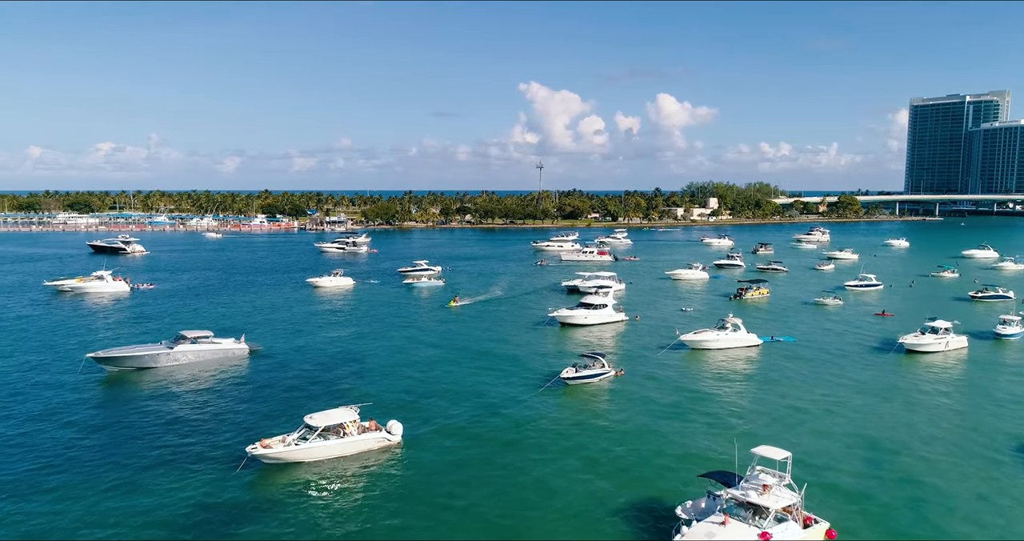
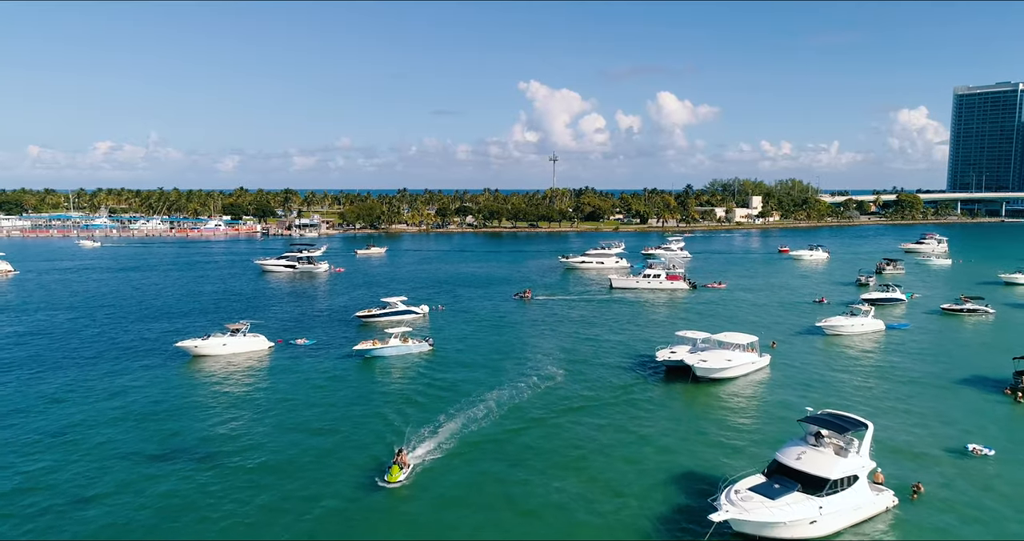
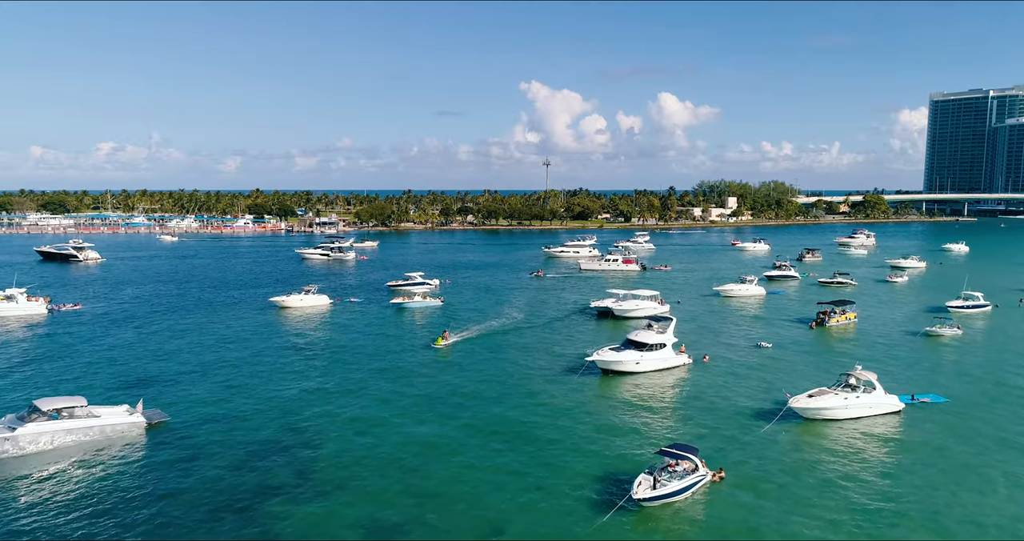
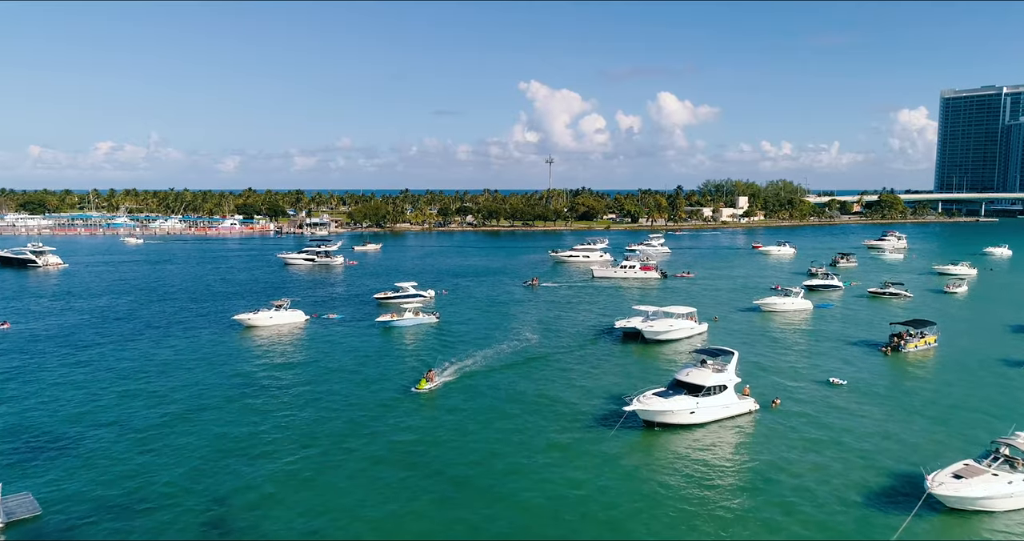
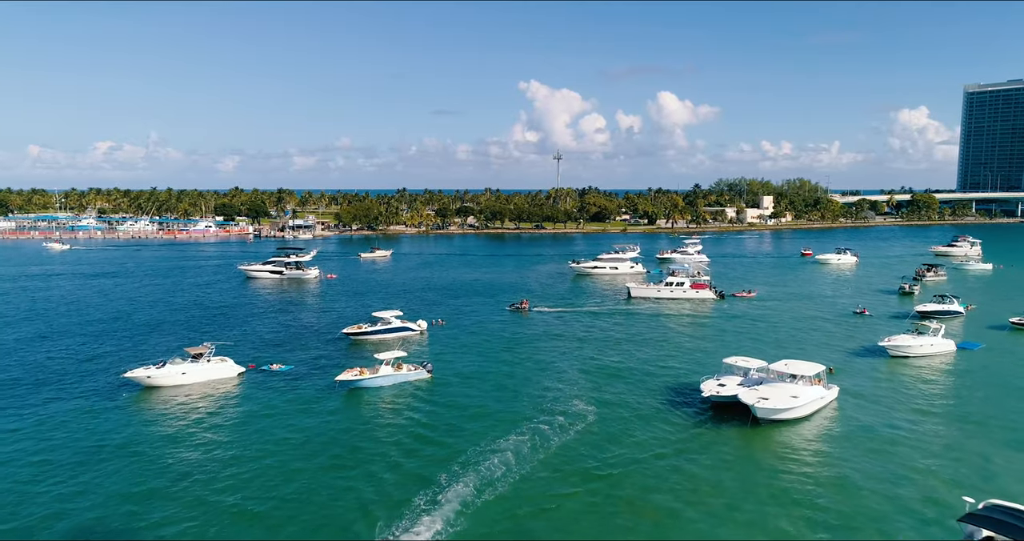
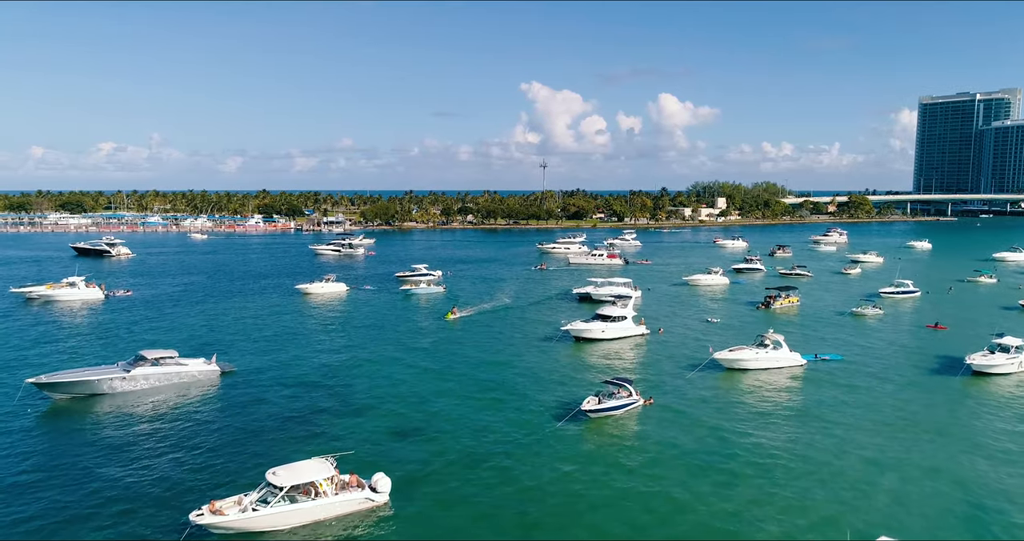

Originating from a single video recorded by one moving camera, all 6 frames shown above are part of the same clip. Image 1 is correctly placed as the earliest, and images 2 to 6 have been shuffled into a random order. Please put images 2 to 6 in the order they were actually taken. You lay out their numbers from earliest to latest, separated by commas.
6, 3, 4, 2, 5
